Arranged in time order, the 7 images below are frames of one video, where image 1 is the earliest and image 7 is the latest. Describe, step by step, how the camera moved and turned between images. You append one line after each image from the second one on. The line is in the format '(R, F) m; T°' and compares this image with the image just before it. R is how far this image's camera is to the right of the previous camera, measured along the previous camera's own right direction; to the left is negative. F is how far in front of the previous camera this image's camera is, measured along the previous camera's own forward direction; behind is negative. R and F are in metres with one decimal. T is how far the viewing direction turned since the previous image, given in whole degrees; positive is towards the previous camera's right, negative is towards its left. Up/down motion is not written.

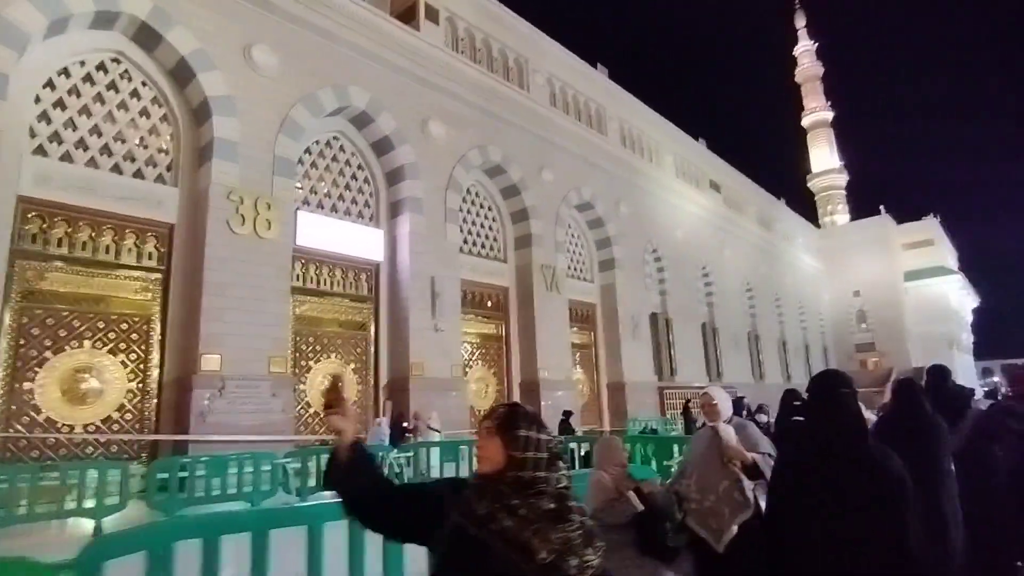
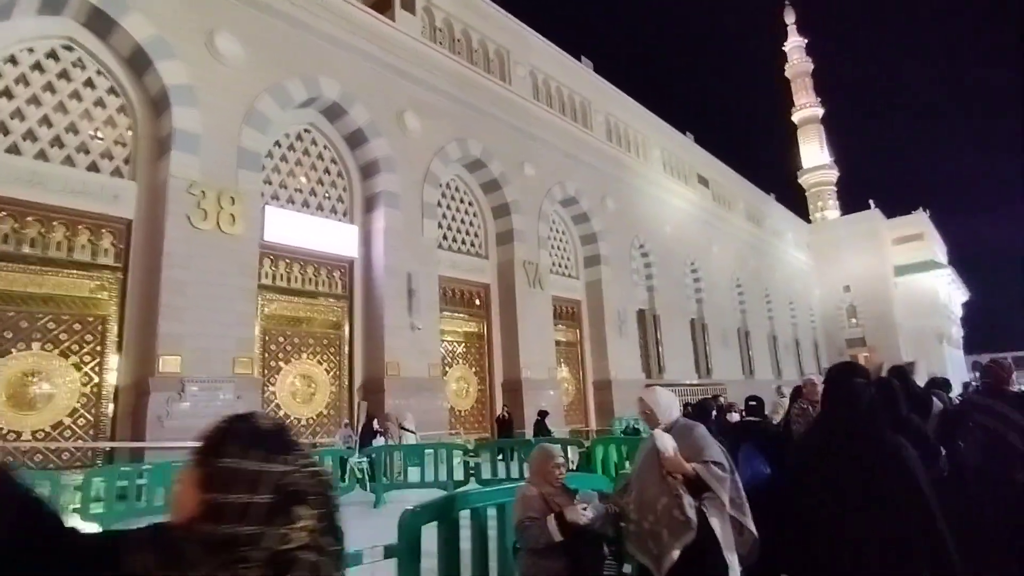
(+0.2, +0.3) m; +1°
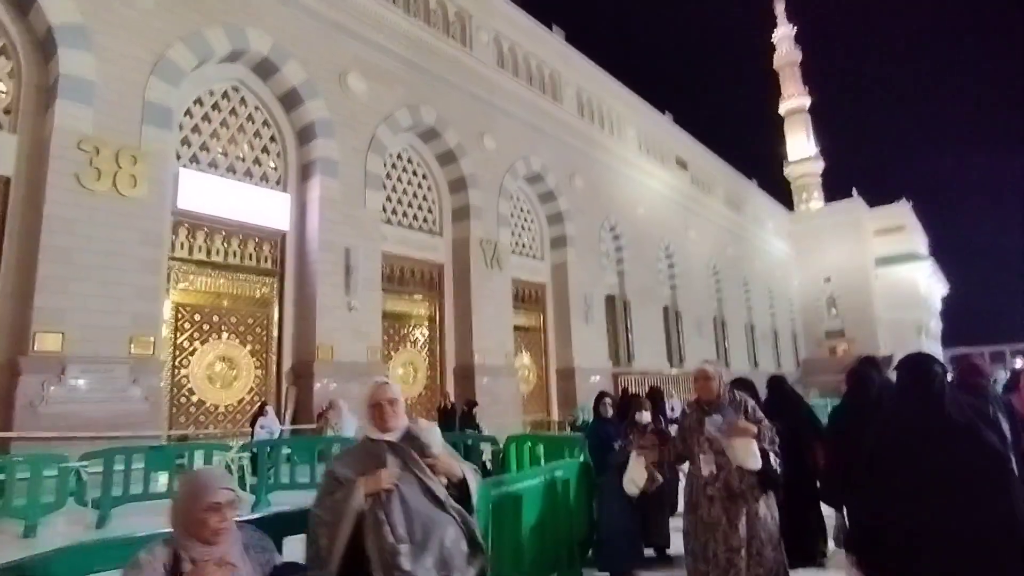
(+0.5, +0.7) m; +1°
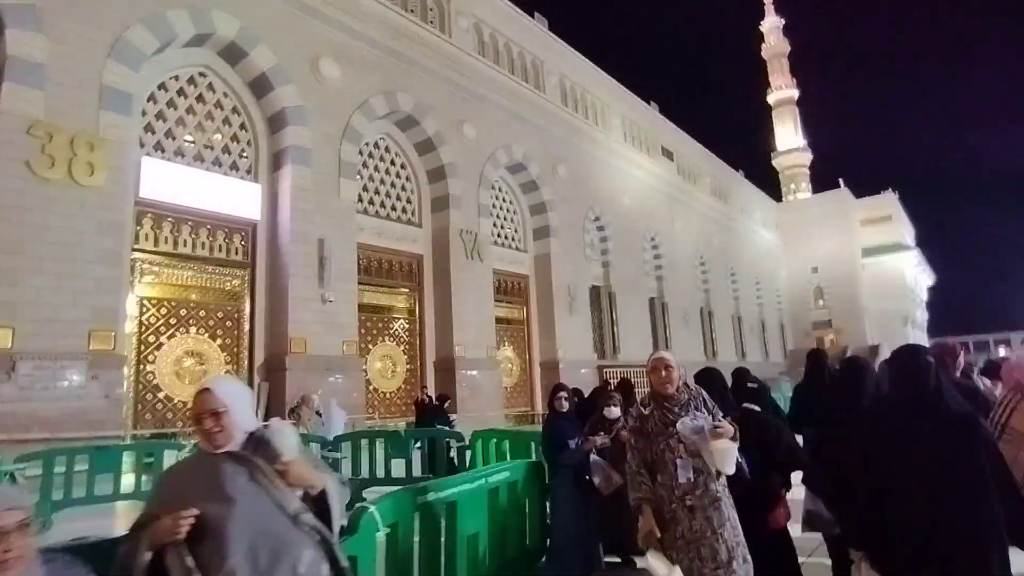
(+0.2, +0.2) m; +1°
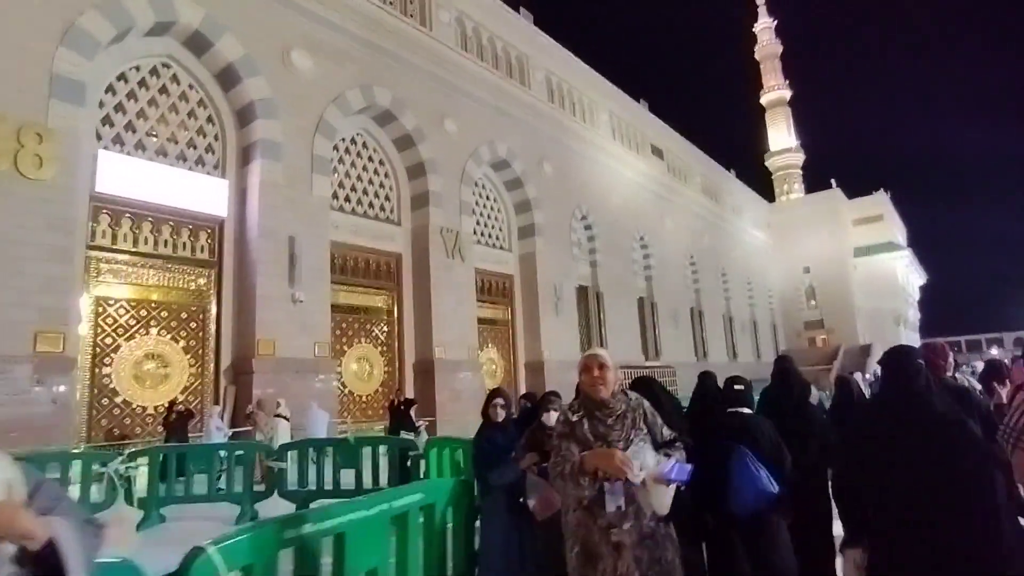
(+0.2, +0.3) m; 0°
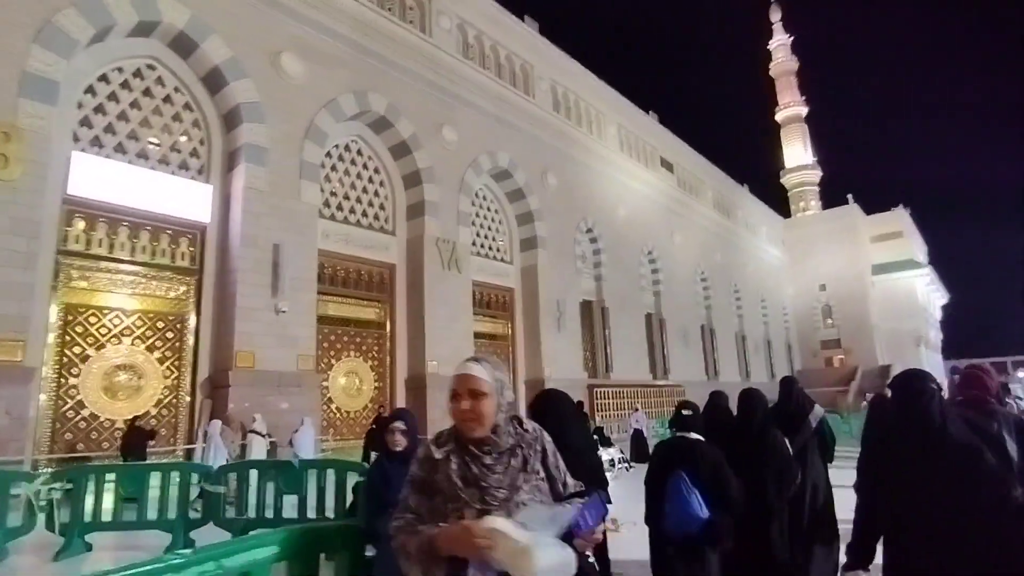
(+0.3, +0.4) m; -1°
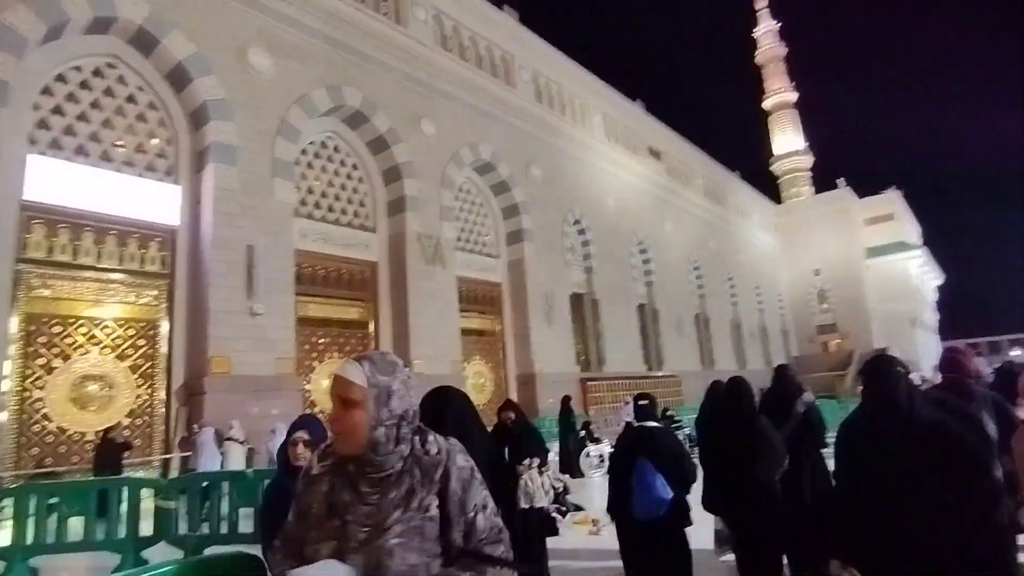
(+0.2, +0.2) m; 0°
